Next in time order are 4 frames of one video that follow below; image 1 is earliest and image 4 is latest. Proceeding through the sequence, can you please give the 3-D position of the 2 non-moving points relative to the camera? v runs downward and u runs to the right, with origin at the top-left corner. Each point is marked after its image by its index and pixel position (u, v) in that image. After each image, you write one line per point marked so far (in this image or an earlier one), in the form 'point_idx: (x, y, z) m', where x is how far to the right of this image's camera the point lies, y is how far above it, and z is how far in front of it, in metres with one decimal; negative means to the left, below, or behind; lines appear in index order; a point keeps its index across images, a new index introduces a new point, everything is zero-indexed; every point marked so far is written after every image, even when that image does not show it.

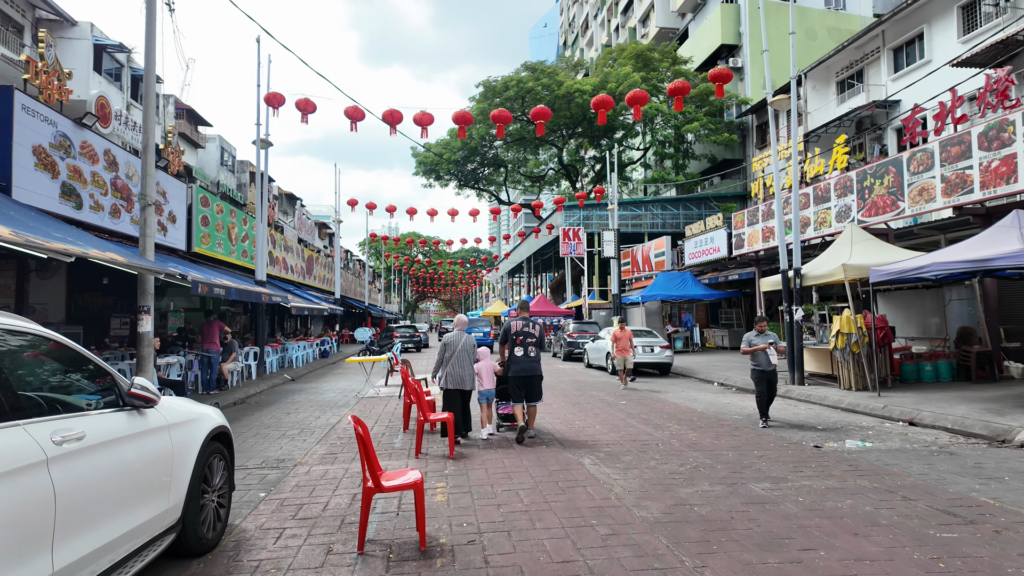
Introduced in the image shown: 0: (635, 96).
0: (+2.8, +4.4, +13.4) m
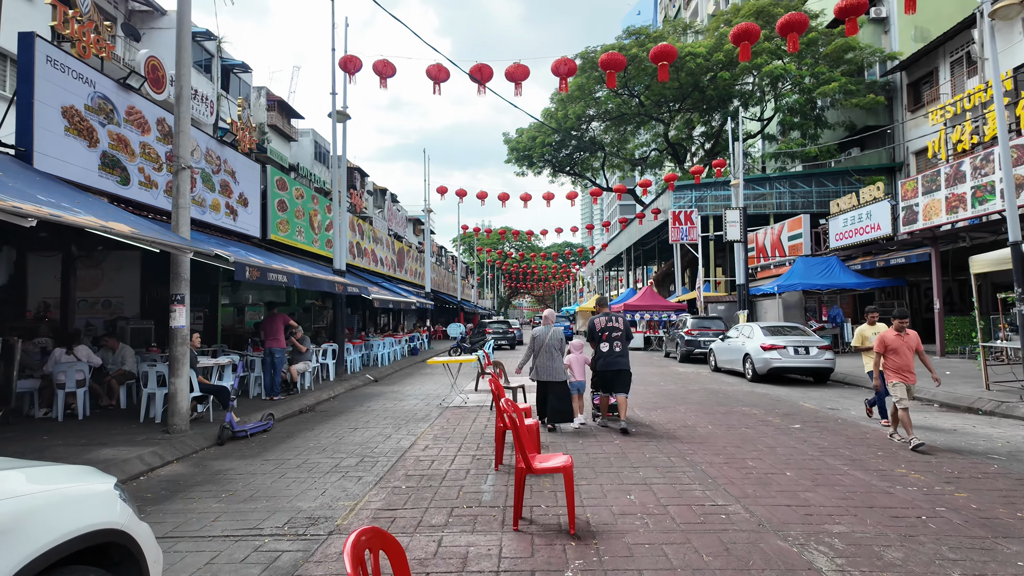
0: (+4.8, +4.7, +10.2) m
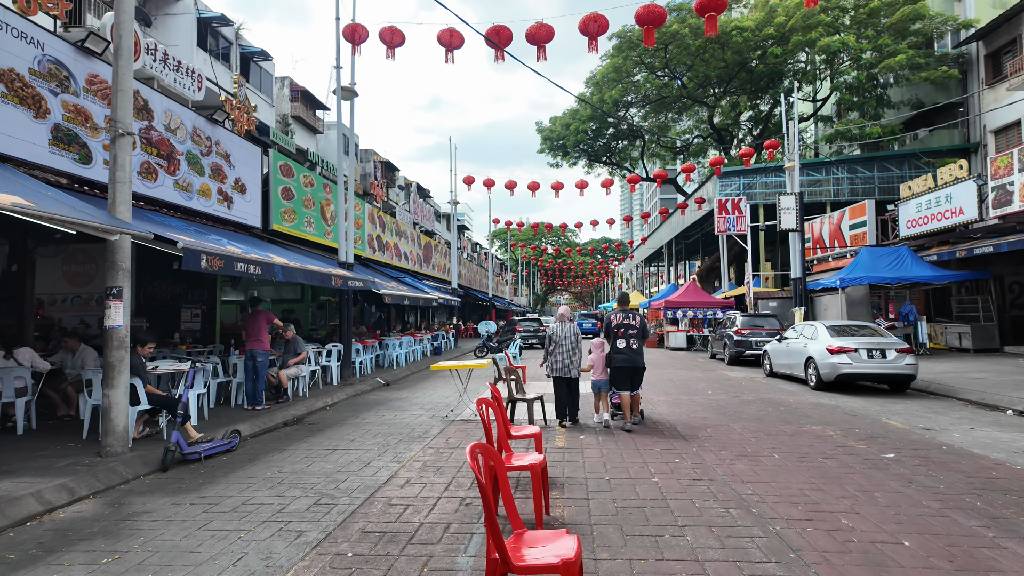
0: (+5.1, +4.8, +8.3) m
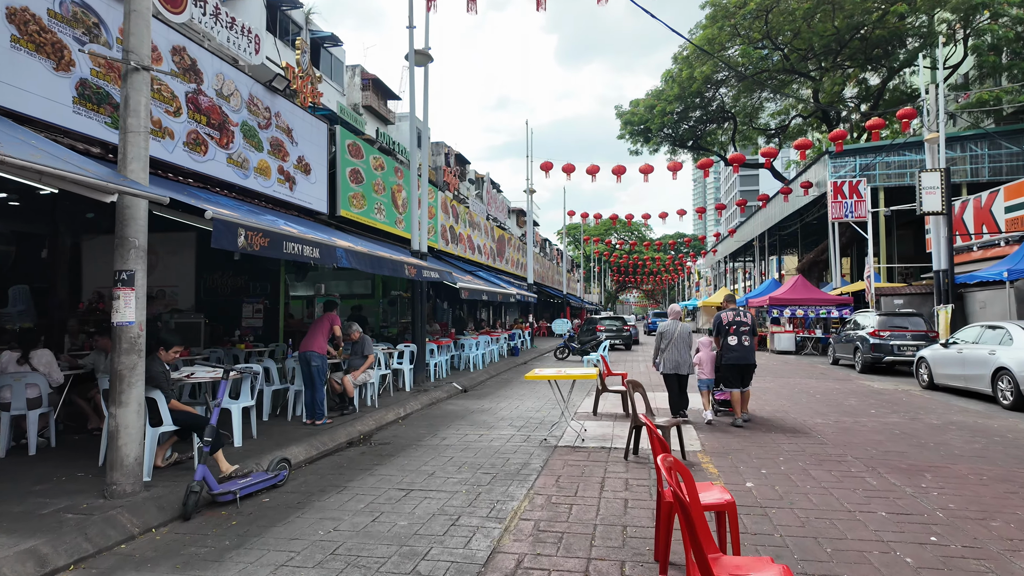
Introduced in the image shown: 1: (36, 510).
0: (+6.4, +4.9, +5.8) m
1: (-3.2, -1.5, +4.0) m
